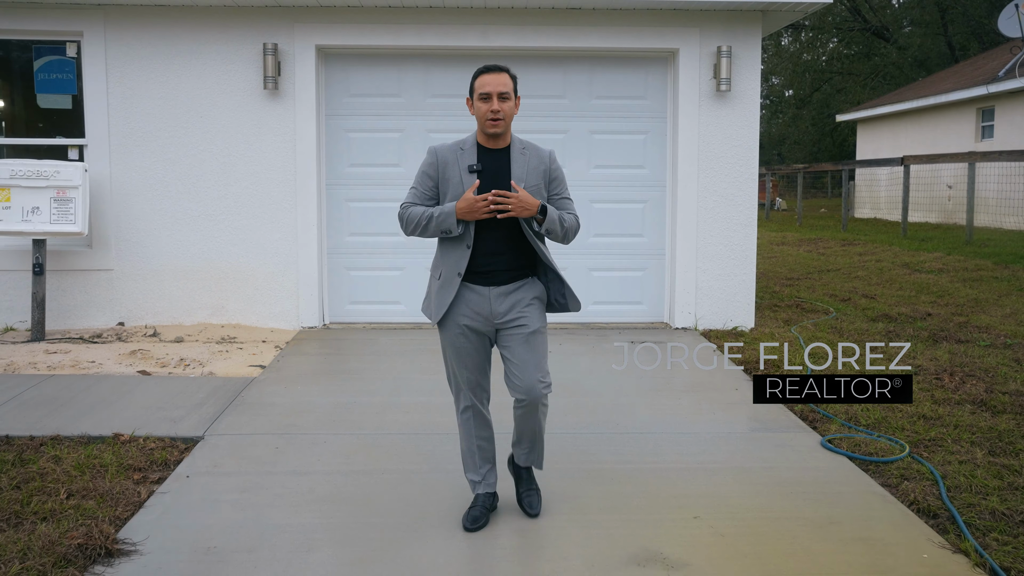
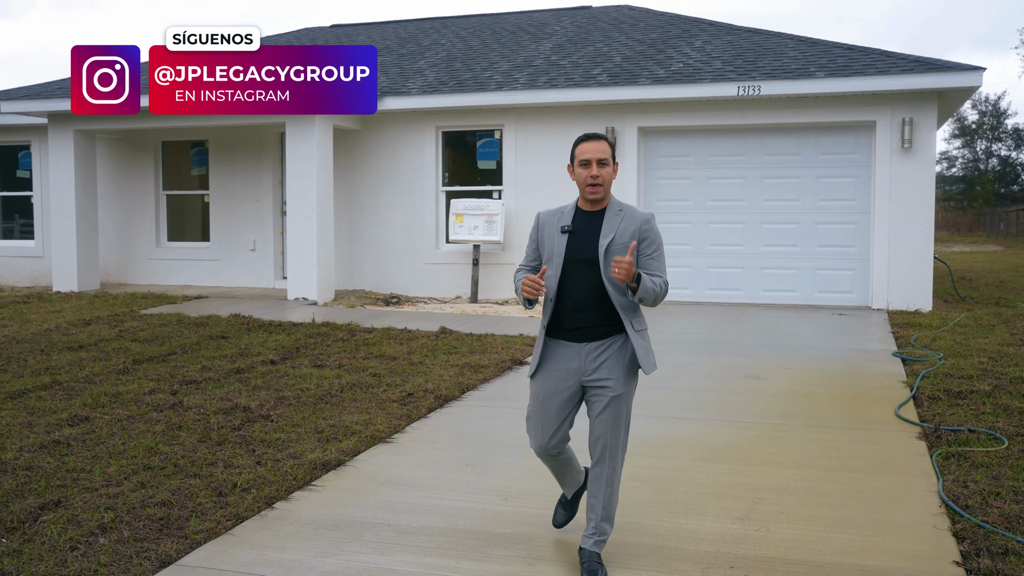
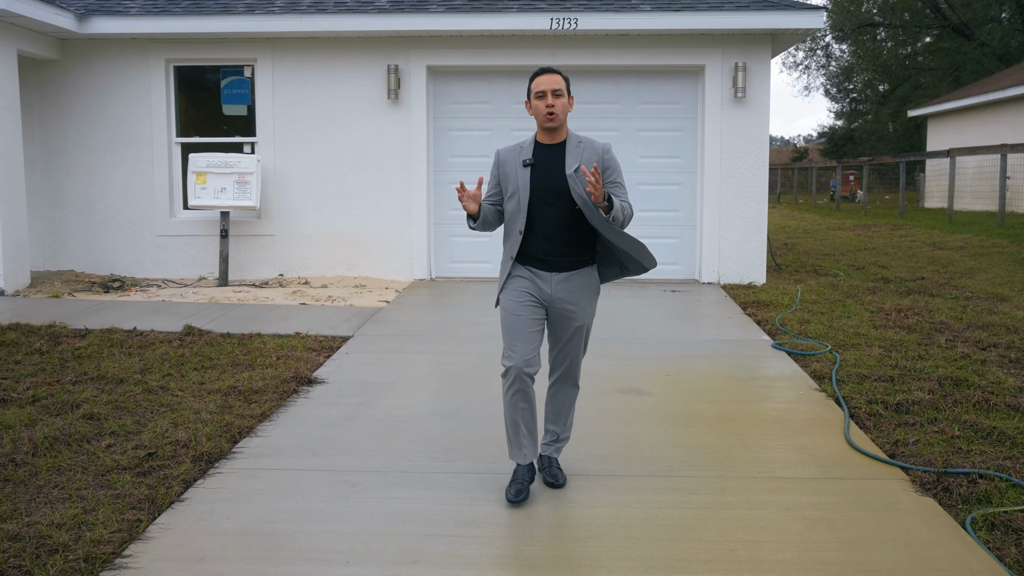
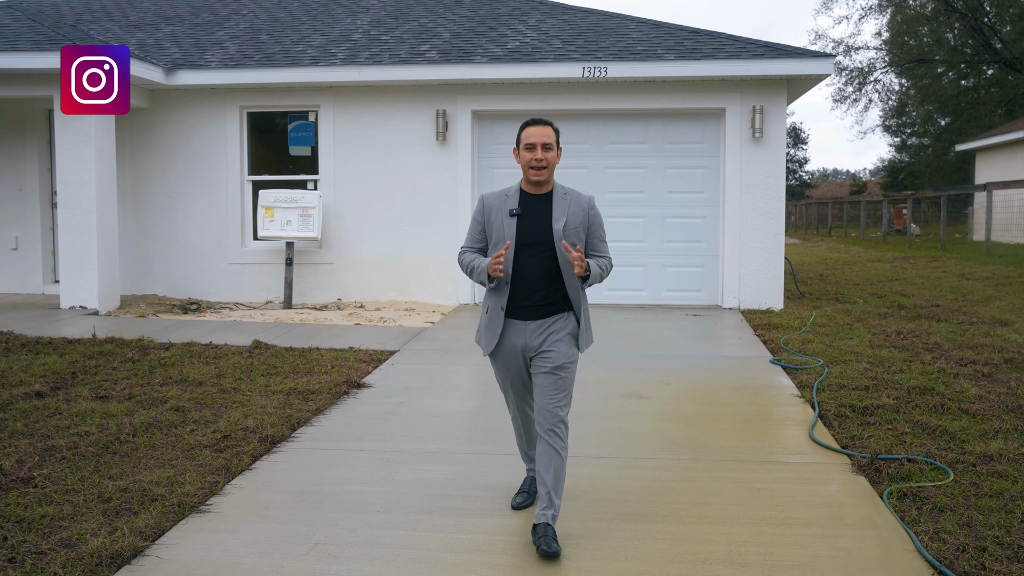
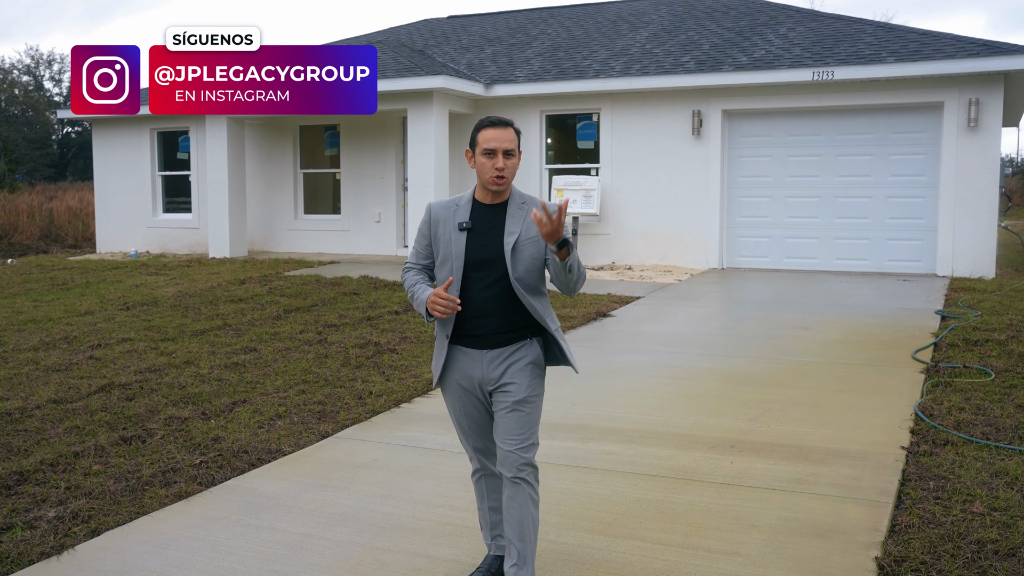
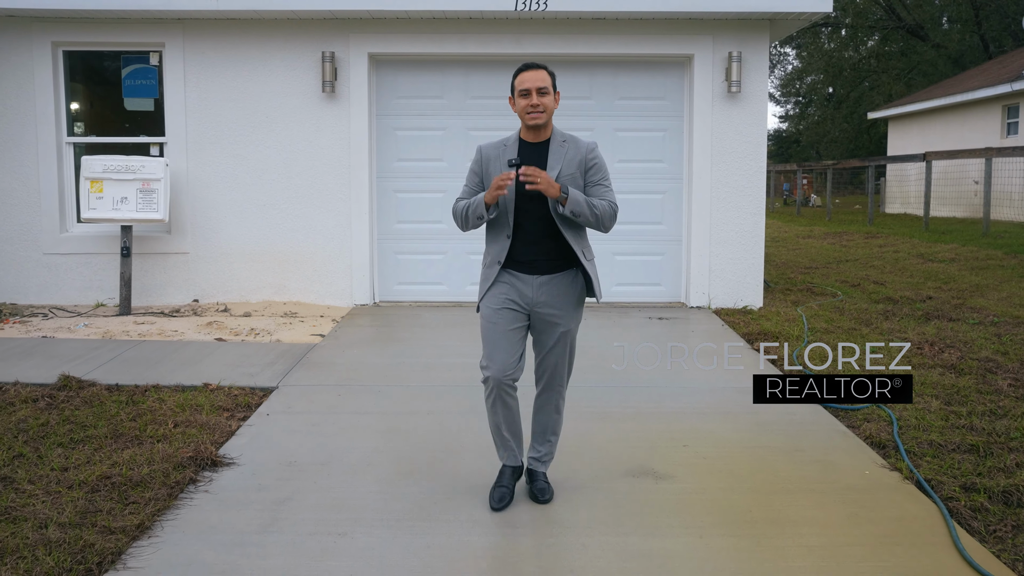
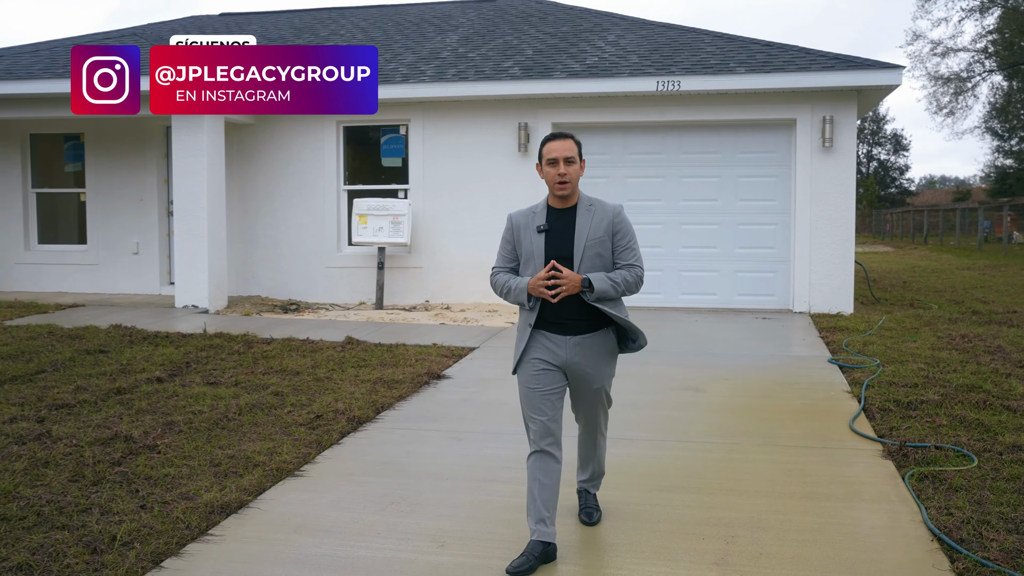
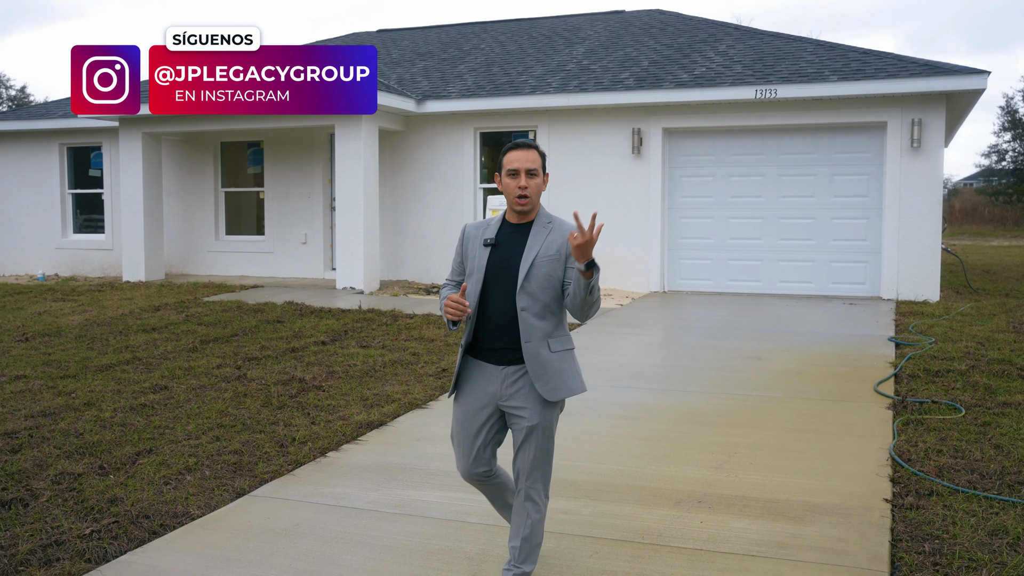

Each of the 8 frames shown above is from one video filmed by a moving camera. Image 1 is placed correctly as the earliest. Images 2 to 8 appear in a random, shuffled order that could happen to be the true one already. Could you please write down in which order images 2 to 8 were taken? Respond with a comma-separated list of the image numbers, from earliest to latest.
6, 3, 4, 7, 2, 8, 5
